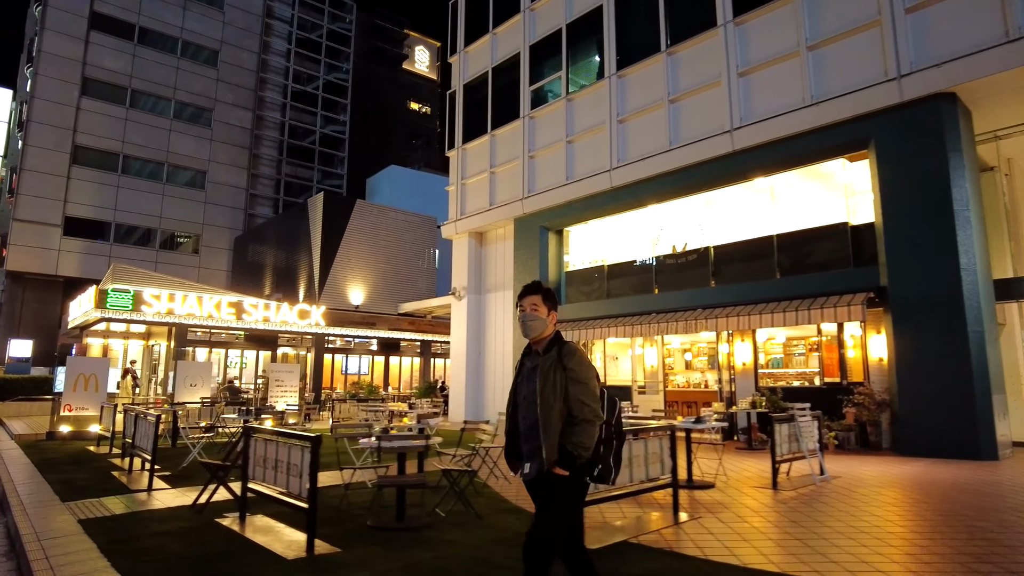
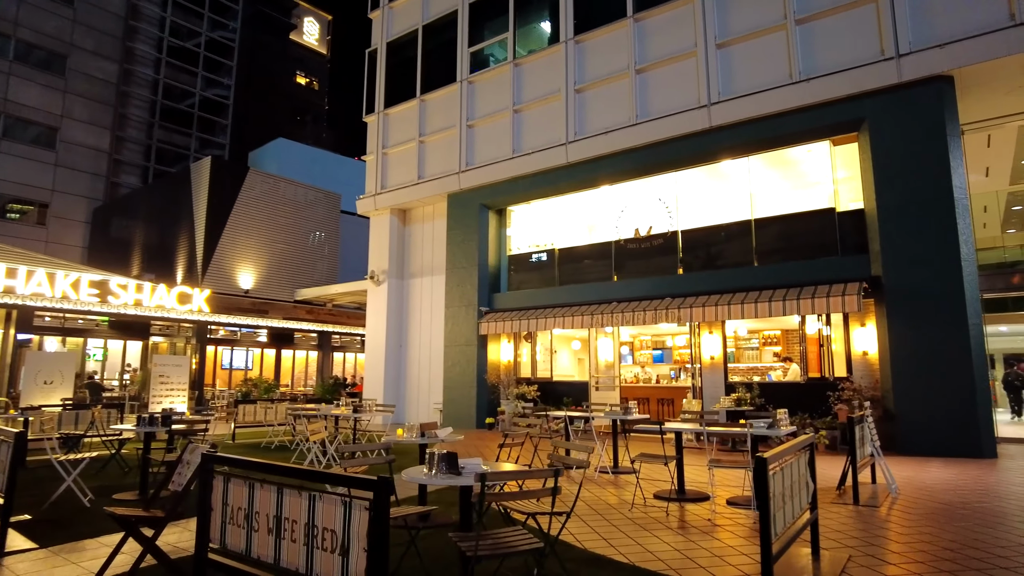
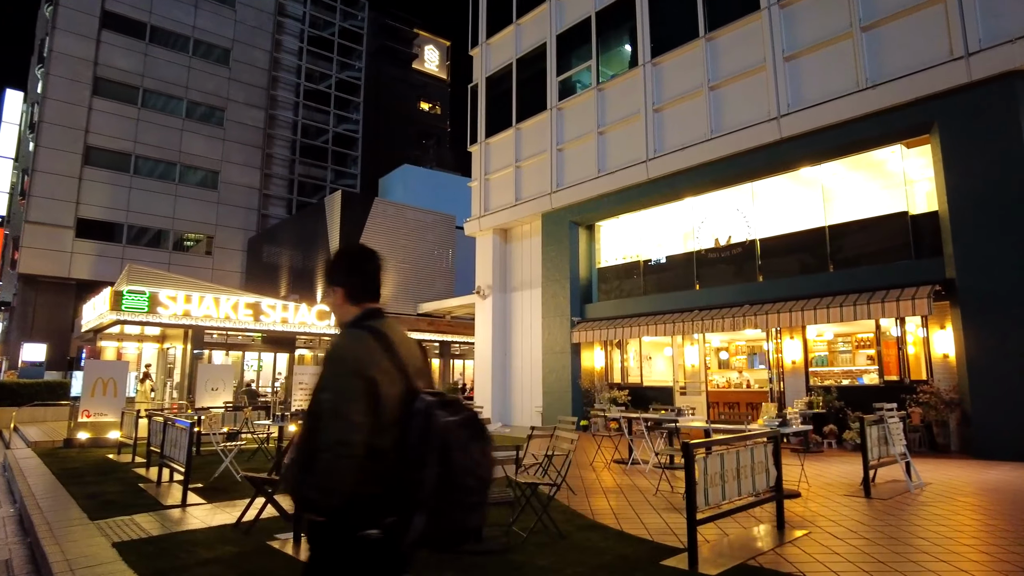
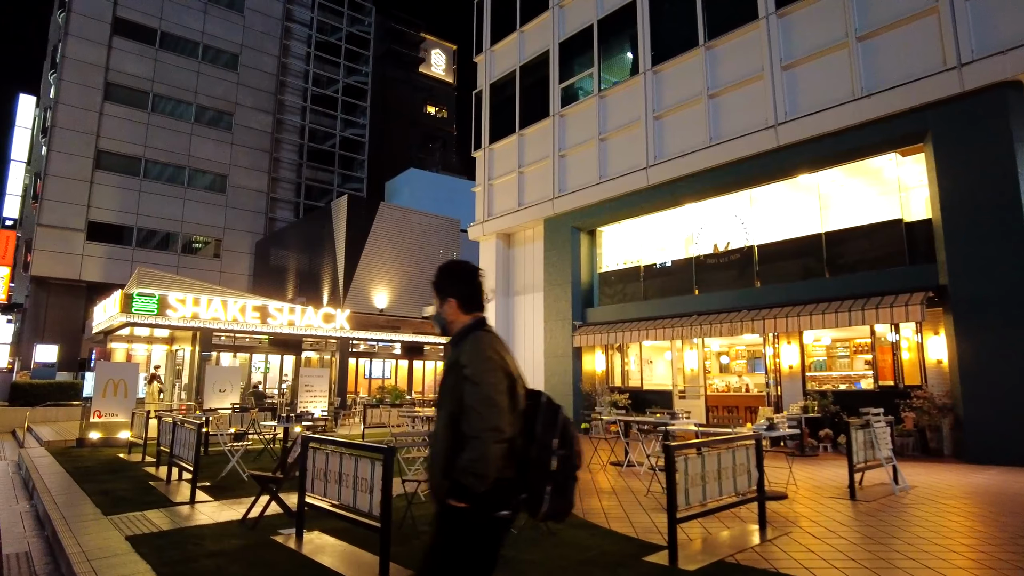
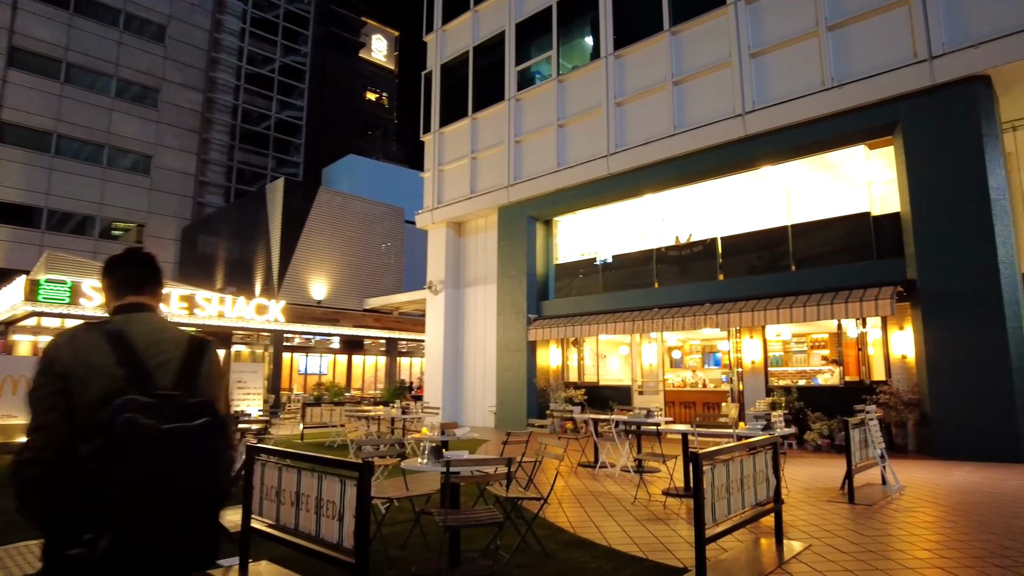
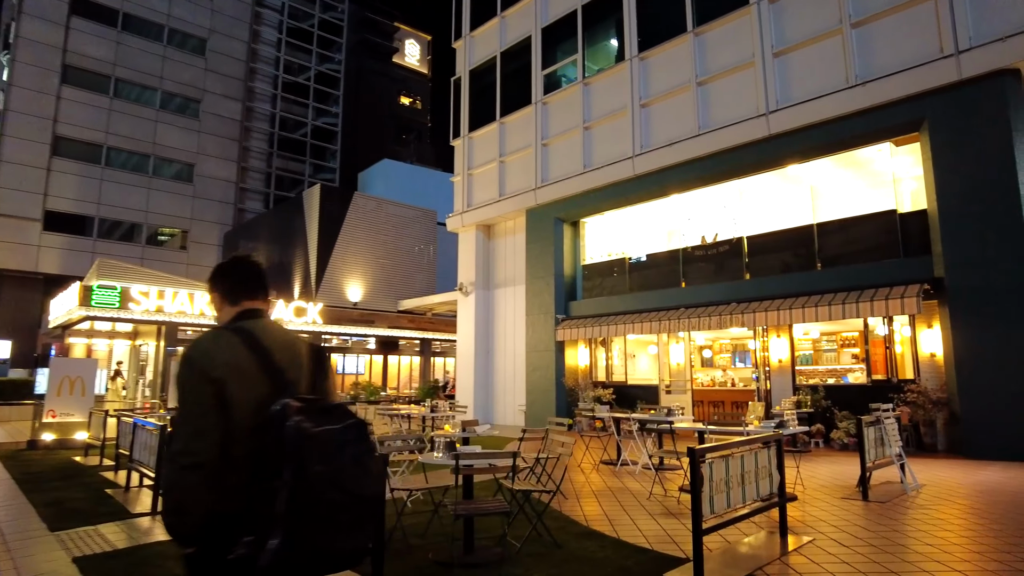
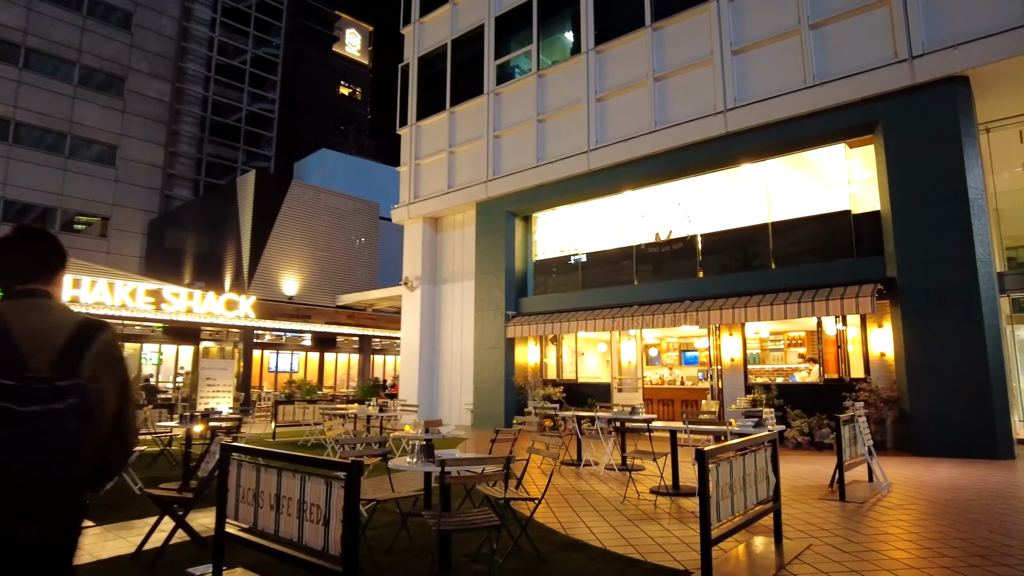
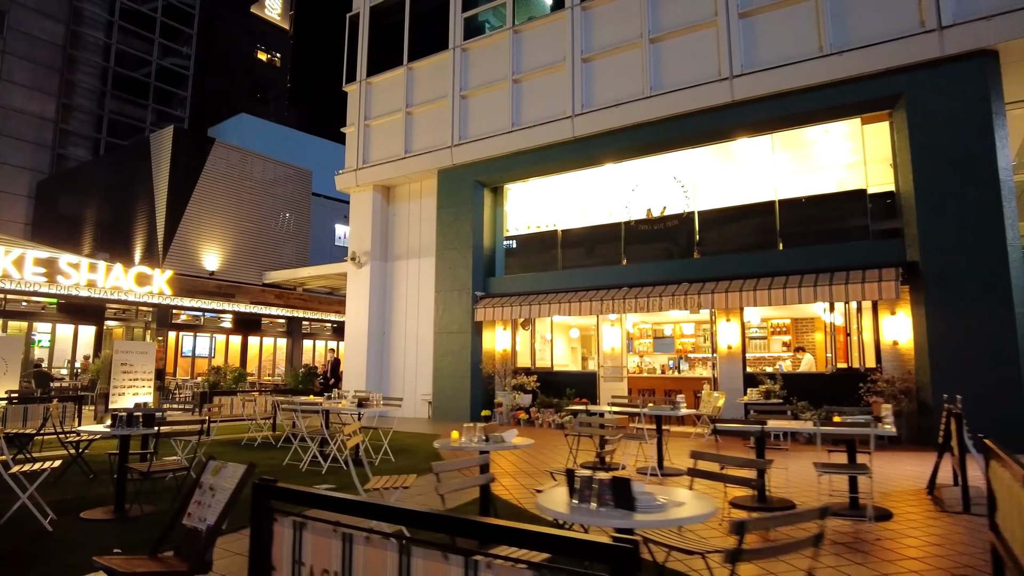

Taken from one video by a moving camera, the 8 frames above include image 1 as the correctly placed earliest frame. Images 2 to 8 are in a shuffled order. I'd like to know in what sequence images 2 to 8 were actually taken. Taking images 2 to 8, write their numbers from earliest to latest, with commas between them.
4, 3, 6, 5, 7, 2, 8
